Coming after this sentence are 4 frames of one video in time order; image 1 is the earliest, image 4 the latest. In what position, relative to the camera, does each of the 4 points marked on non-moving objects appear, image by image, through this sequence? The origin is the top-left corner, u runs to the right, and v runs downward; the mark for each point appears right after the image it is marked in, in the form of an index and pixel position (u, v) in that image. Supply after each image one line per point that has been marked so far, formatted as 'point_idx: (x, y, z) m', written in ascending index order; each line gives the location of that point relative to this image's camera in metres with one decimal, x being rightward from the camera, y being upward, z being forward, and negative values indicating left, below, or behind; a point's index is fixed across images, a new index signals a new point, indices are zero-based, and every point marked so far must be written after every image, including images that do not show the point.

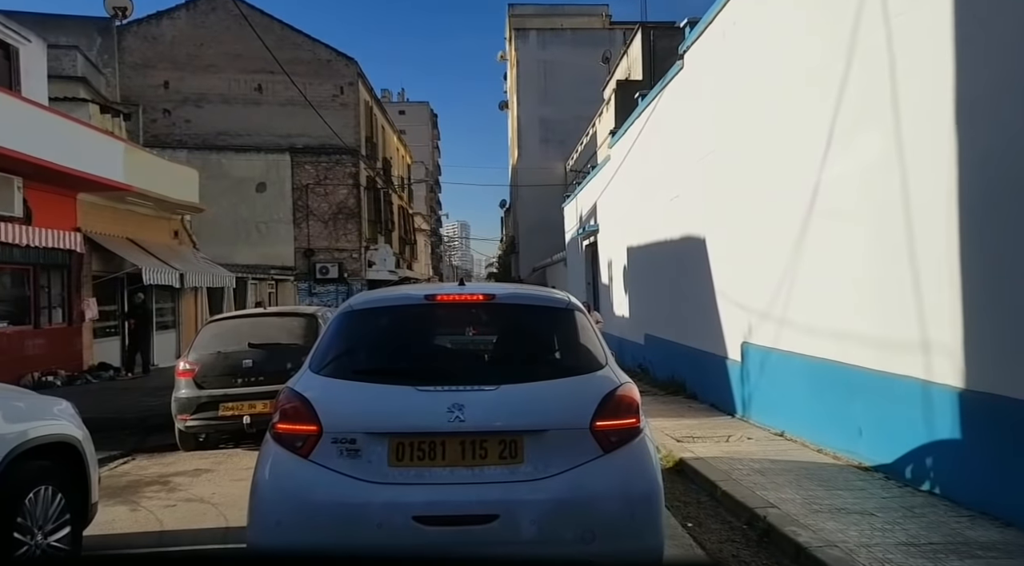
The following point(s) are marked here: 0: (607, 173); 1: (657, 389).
0: (+2.2, +2.6, +17.6) m
1: (+2.2, -1.6, +11.4) m
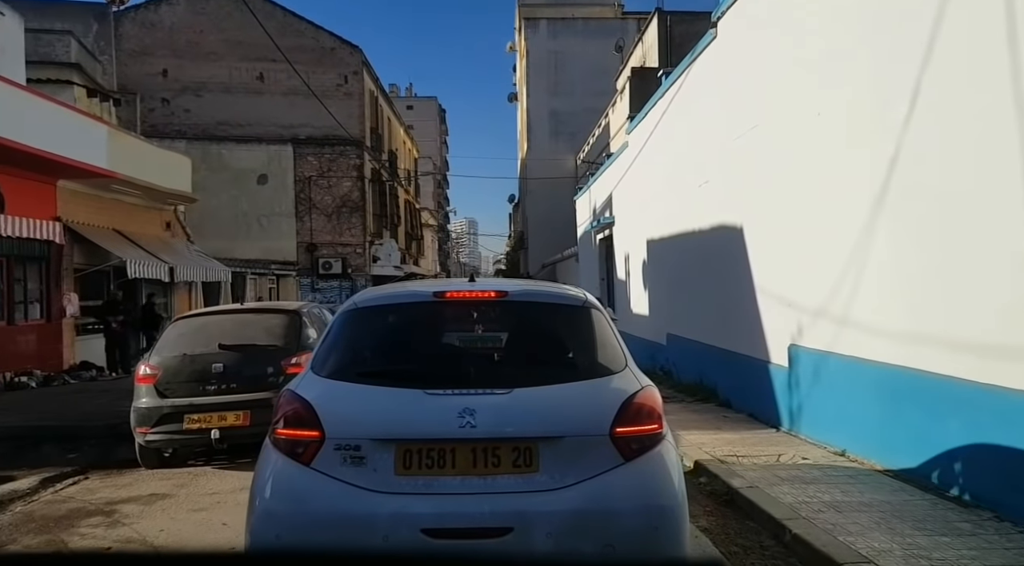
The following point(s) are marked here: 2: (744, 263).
0: (+2.4, +2.7, +16.5) m
1: (+2.3, -1.5, +10.4) m
2: (+2.7, +0.2, +8.6) m
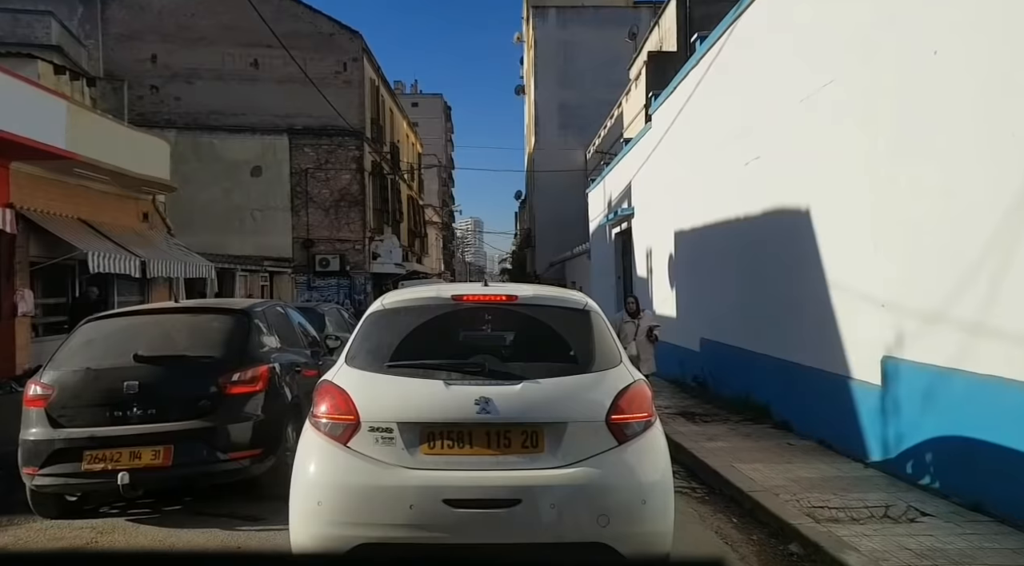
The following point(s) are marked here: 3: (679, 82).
0: (+2.6, +2.7, +14.9) m
1: (+2.5, -1.5, +8.7) m
2: (+2.8, +0.3, +7.0) m
3: (+2.6, +3.1, +11.8) m
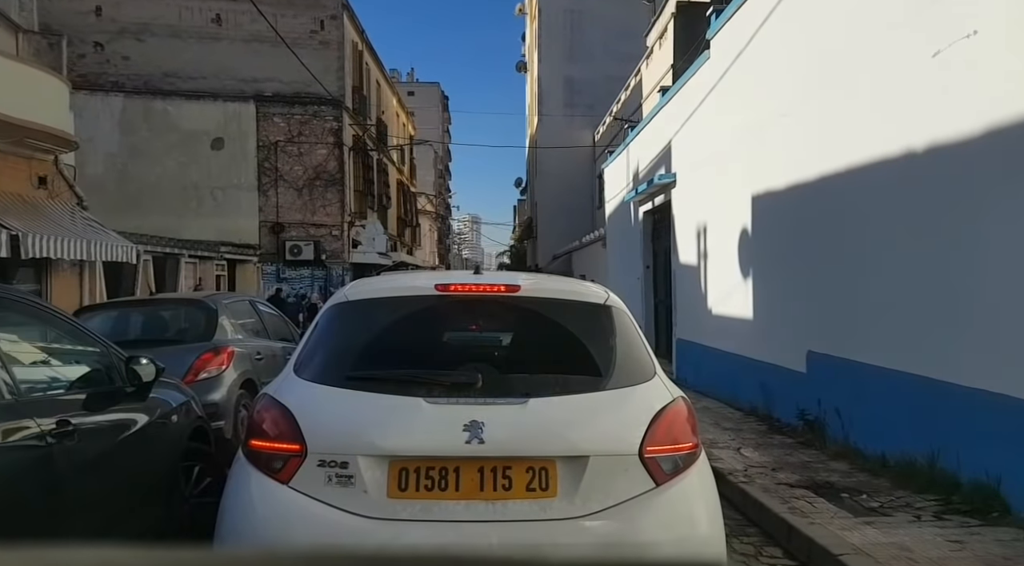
0: (+2.7, +2.9, +11.1) m
1: (+2.5, -1.4, +5.0) m
2: (+2.9, +0.4, +3.3) m
3: (+2.7, +3.3, +8.1) m
